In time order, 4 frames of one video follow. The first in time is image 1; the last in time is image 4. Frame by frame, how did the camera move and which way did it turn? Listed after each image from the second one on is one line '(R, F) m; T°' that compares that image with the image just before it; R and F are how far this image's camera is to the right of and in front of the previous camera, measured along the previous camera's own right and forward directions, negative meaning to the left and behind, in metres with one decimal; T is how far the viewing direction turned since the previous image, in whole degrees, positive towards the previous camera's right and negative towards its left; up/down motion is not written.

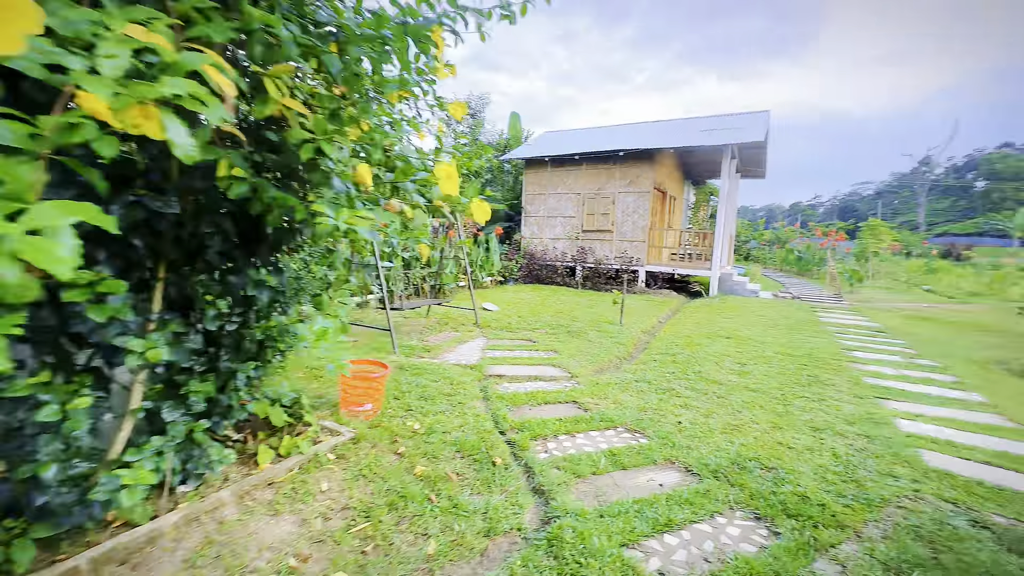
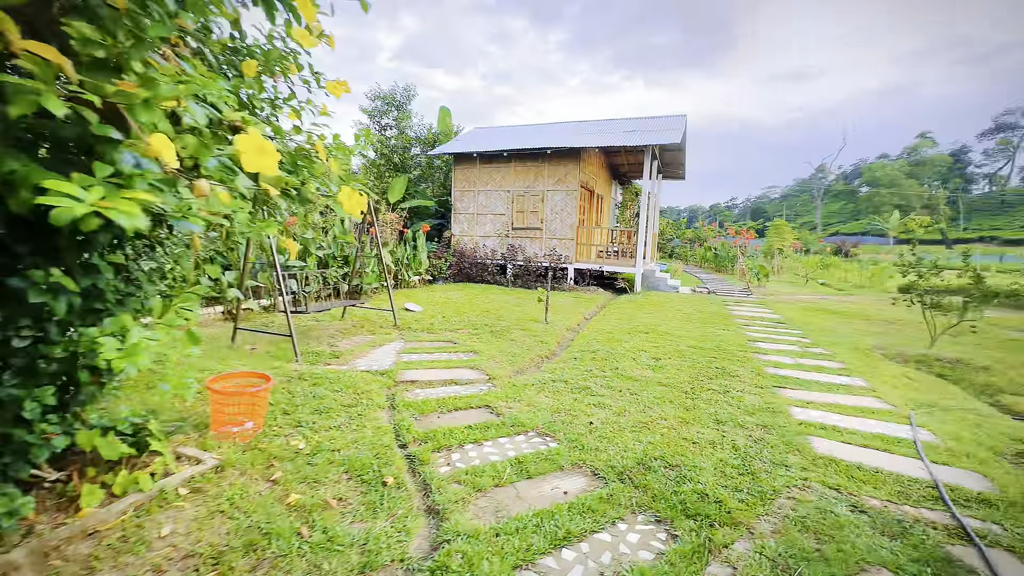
(+0.2, +0.2) m; +8°
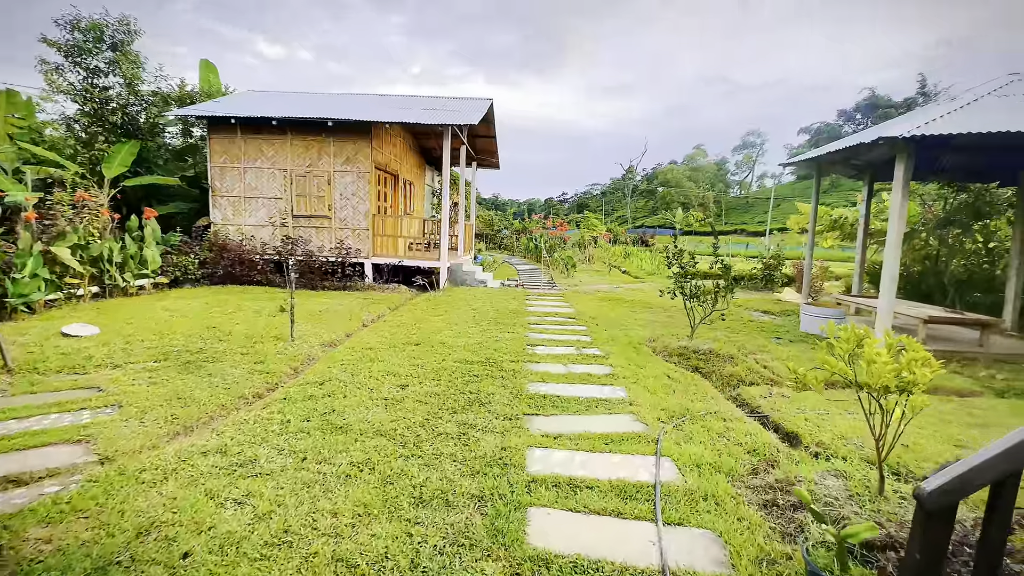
(+1.1, +0.9) m; +20°
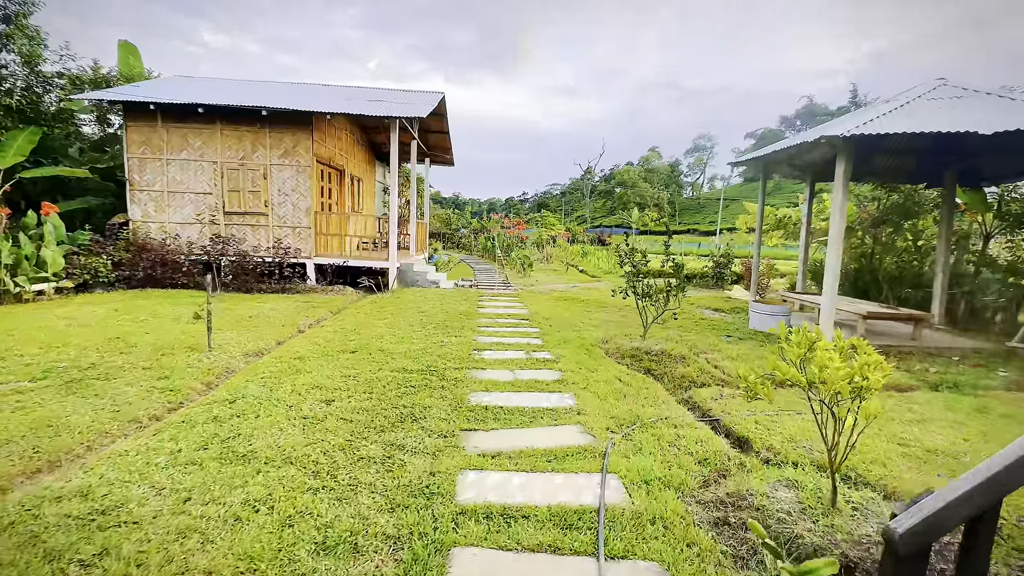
(+0.2, +0.3) m; +5°
